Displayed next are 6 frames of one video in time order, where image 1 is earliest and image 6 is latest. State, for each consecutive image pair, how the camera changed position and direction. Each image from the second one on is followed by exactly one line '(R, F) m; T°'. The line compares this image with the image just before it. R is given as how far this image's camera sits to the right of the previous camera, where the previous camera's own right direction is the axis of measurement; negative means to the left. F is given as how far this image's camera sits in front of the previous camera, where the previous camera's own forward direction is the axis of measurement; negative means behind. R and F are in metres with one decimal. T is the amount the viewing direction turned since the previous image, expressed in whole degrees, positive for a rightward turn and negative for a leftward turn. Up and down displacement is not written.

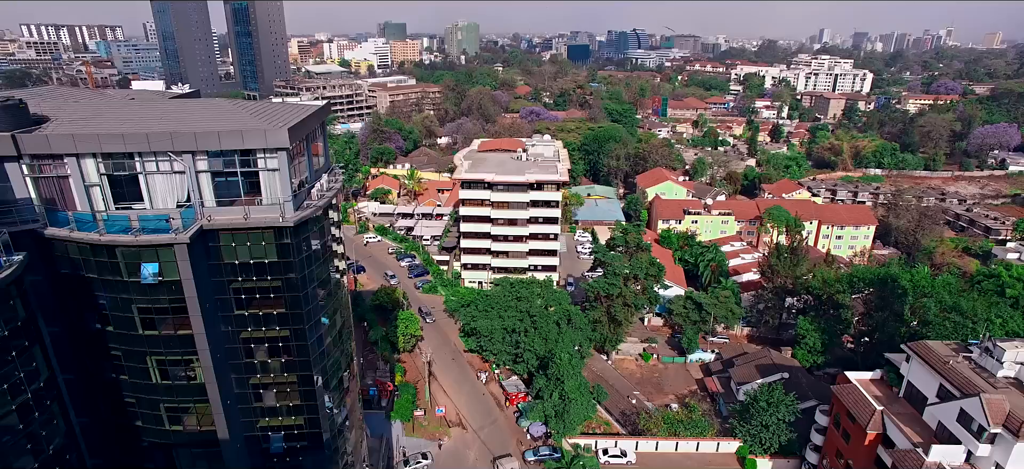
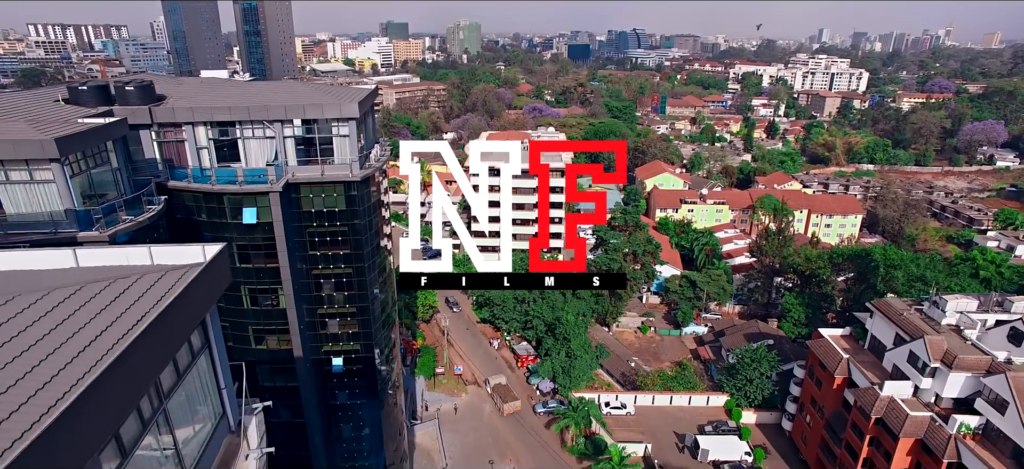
(-0.5, -2.7) m; 0°
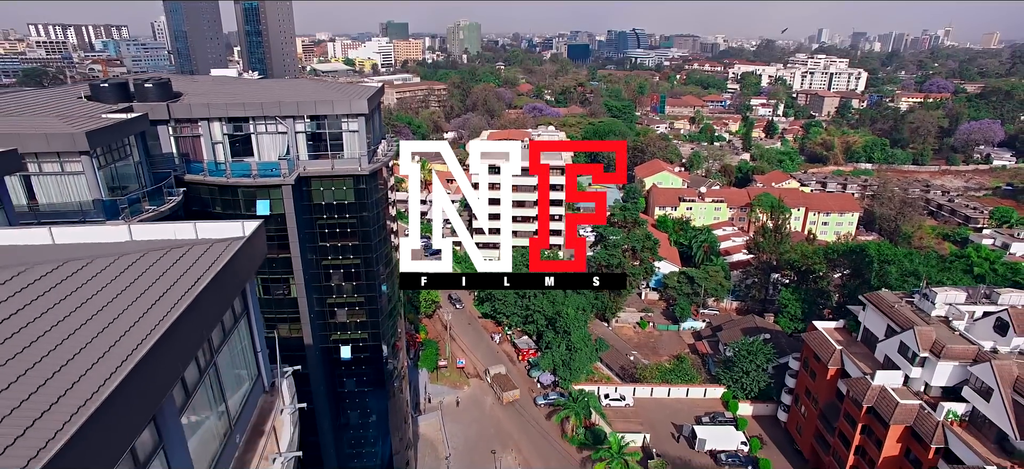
(-0.1, -0.5) m; 0°
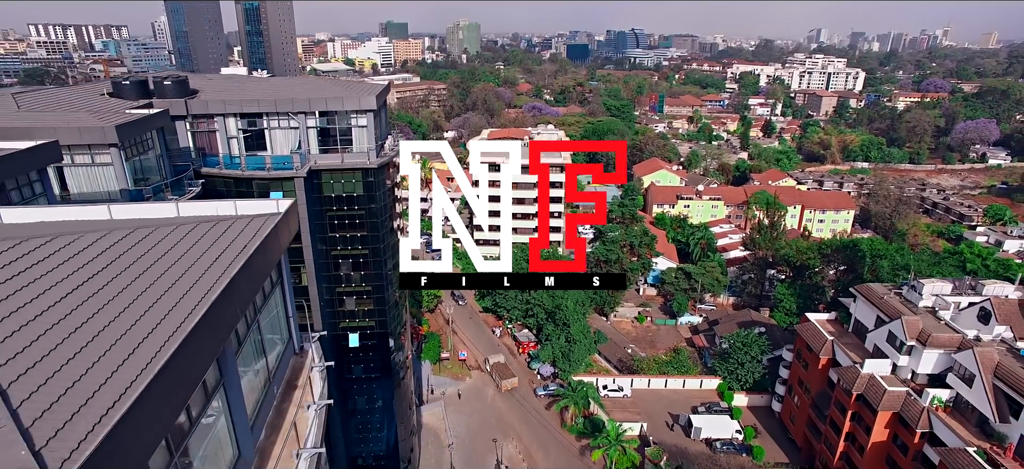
(-0.1, -0.6) m; 0°
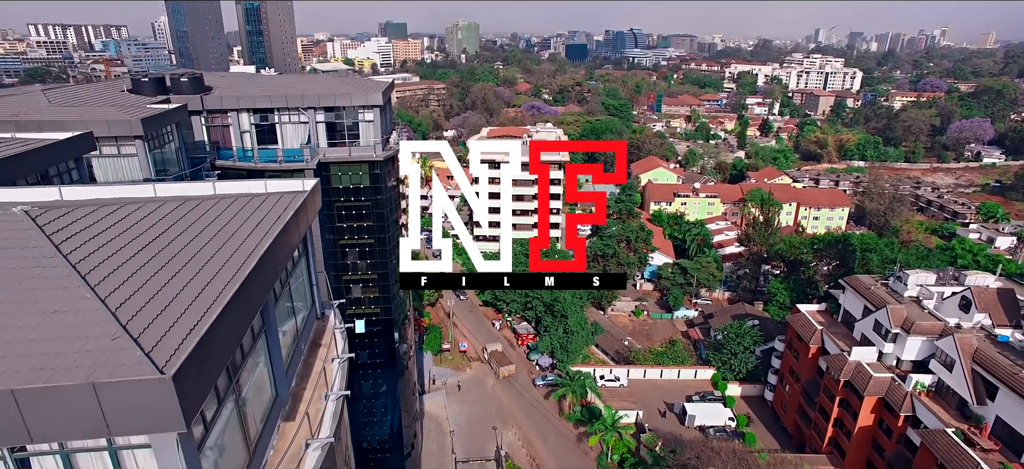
(0.0, -0.7) m; 0°
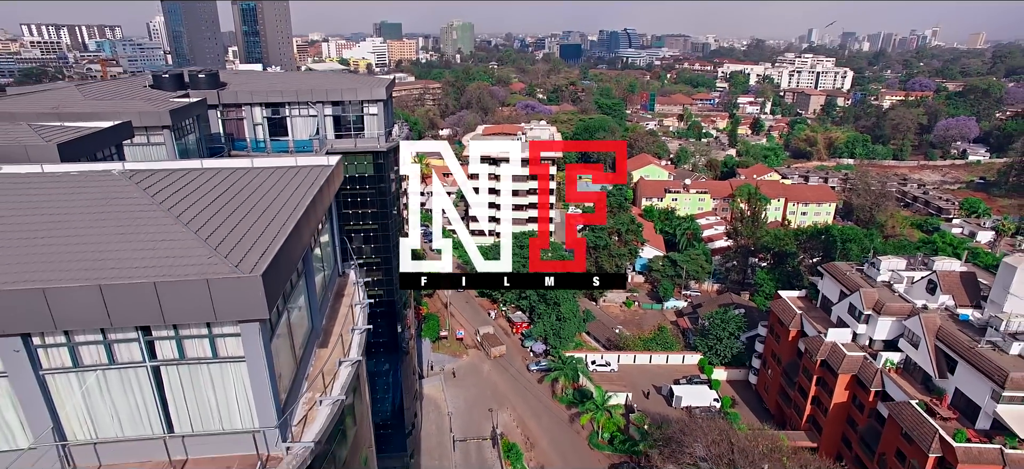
(0.0, -1.1) m; +1°
